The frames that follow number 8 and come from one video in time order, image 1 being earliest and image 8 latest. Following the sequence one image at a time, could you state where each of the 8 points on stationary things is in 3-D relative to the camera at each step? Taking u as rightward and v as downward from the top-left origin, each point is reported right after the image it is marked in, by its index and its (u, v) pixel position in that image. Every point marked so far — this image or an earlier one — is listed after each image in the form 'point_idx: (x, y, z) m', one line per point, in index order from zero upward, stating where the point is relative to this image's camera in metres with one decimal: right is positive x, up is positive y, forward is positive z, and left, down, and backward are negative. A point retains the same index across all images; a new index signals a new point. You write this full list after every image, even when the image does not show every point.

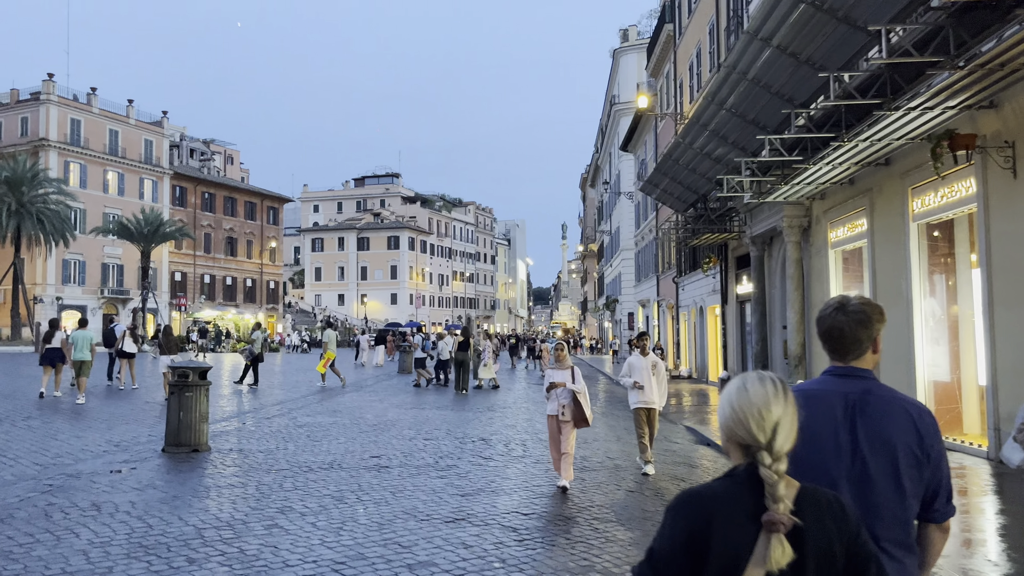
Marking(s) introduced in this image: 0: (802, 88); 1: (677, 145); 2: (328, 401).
0: (+4.8, +3.3, +13.3) m
1: (+4.0, +3.4, +19.4) m
2: (-3.8, -2.4, +16.9) m
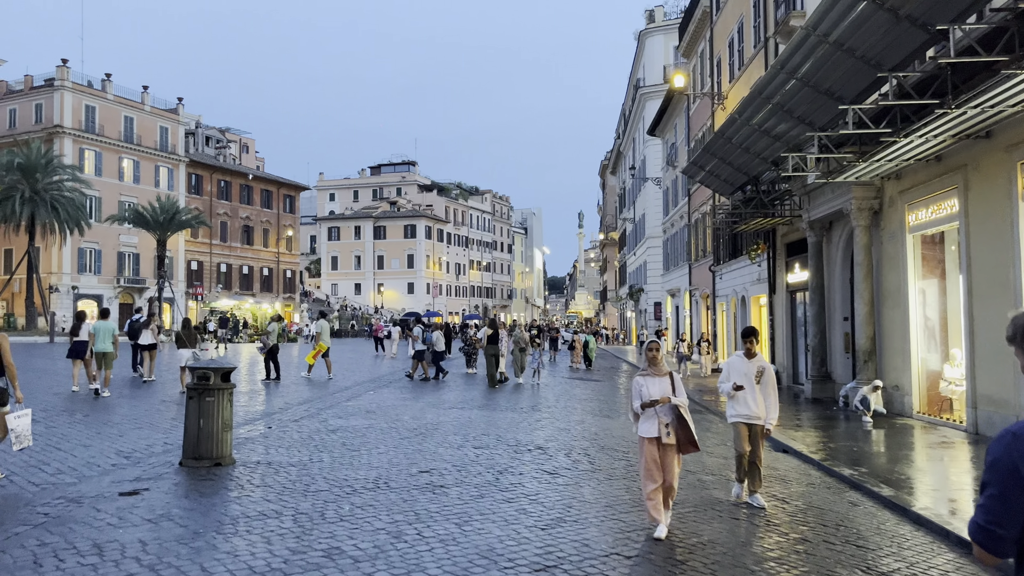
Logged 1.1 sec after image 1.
0: (+5.6, +3.5, +11.7) m
1: (+4.9, +3.7, +17.9) m
2: (-2.9, -2.1, +15.6) m
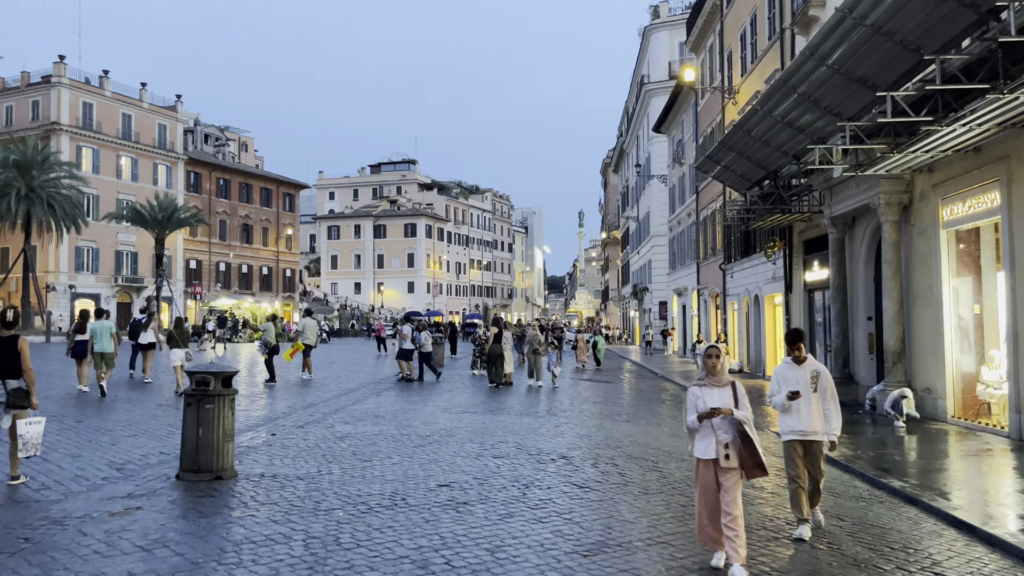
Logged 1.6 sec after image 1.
0: (+5.8, +3.5, +11.0) m
1: (+5.1, +3.7, +17.1) m
2: (-2.7, -2.1, +14.9) m
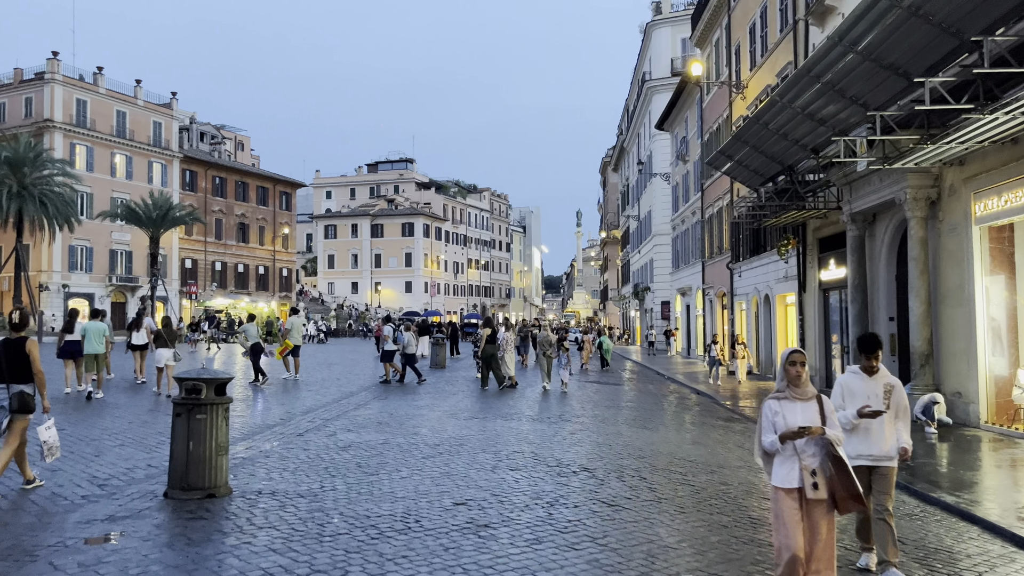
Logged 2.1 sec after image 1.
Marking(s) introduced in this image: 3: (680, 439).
0: (+6.0, +3.5, +10.3) m
1: (+5.3, +3.7, +16.4) m
2: (-2.5, -2.1, +14.2) m
3: (+2.6, -2.3, +12.5) m
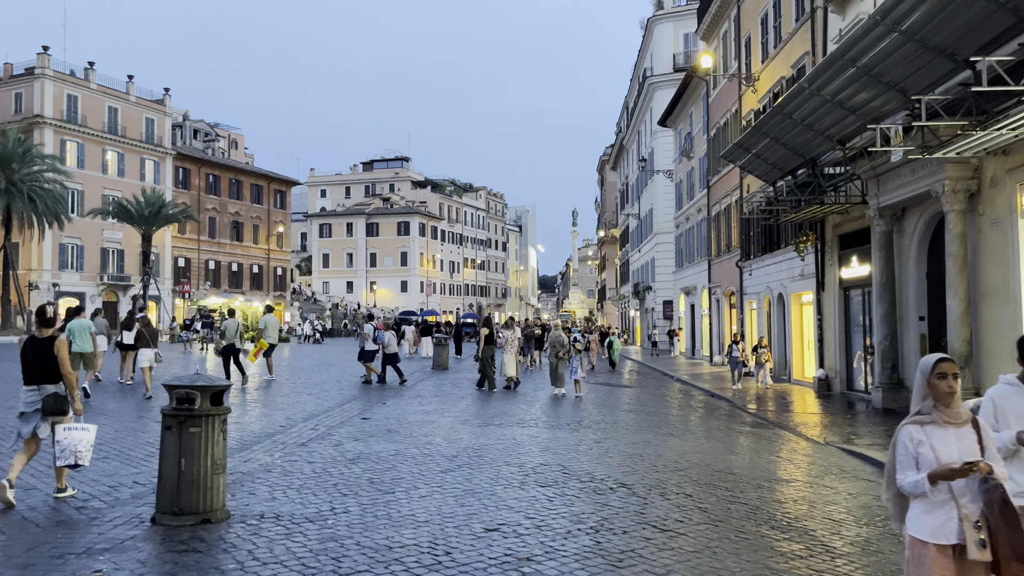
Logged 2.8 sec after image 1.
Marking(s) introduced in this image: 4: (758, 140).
0: (+6.3, +3.5, +9.5) m
1: (+5.5, +3.8, +15.6) m
2: (-2.3, -2.0, +13.3) m
3: (+2.9, -2.3, +11.6) m
4: (+5.9, +3.5, +19.2) m
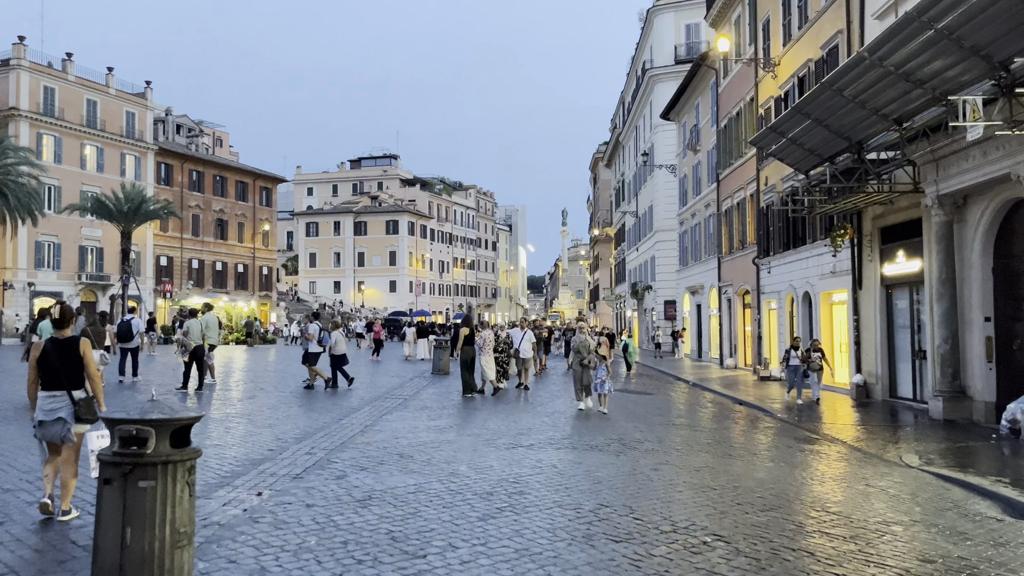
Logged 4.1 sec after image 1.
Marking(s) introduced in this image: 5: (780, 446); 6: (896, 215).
0: (+6.8, +3.6, +7.7) m
1: (+5.9, +3.8, +13.8) m
2: (-1.9, -2.0, +11.4) m
3: (+3.3, -2.2, +9.8) m
4: (+6.2, +3.6, +17.4) m
5: (+4.4, -2.6, +13.3) m
6: (+8.5, +1.6, +17.9) m
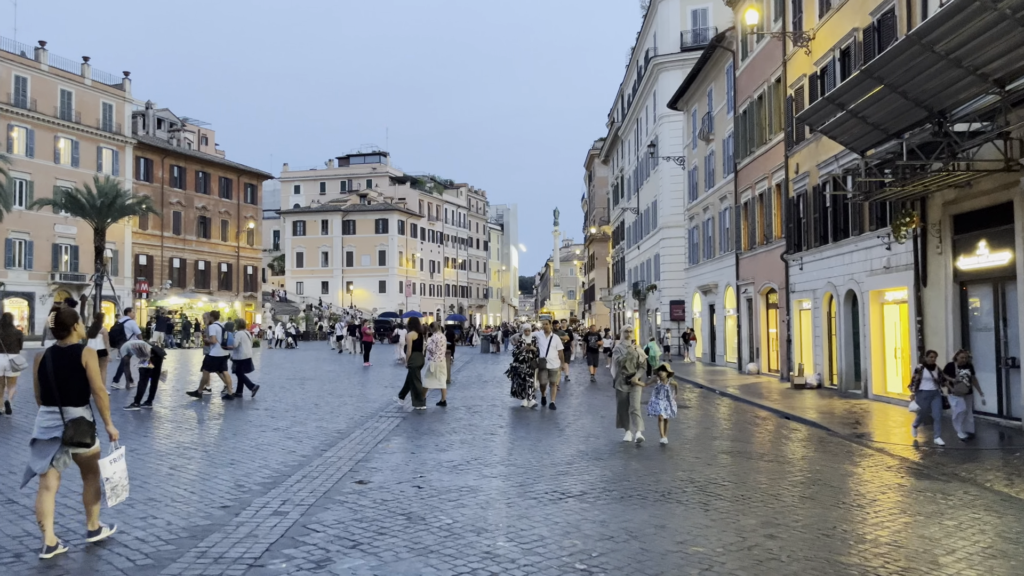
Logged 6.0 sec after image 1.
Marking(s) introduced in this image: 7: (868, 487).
0: (+7.2, +3.7, +5.2) m
1: (+6.3, +3.9, +11.2) m
2: (-1.5, -1.9, +8.7) m
3: (+3.7, -2.2, +7.2) m
4: (+6.5, +3.6, +14.9) m
5: (+4.8, -2.5, +10.7) m
6: (+8.8, +1.7, +15.3) m
7: (+4.1, -2.4, +9.4) m
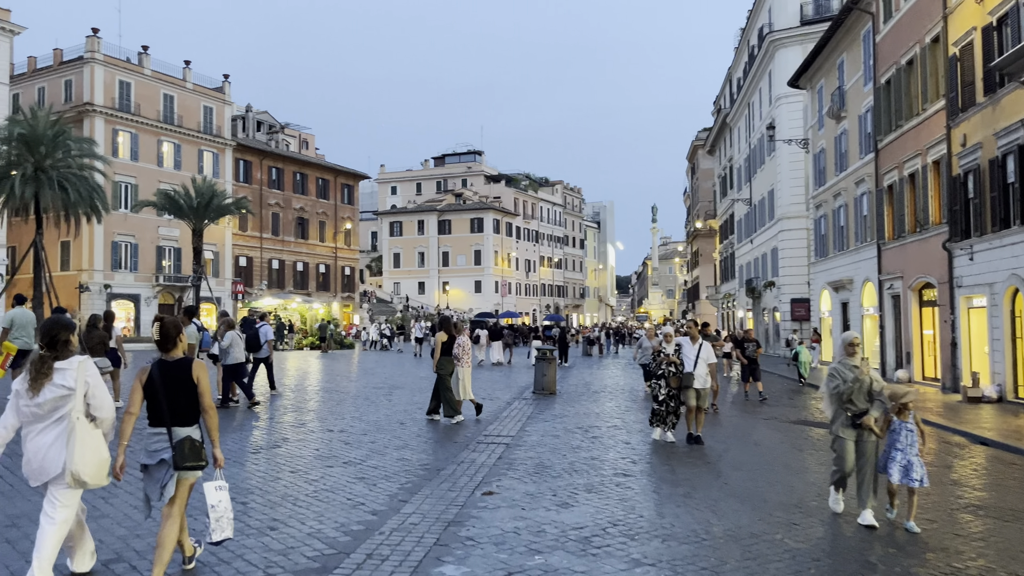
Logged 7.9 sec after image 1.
0: (+7.9, +3.8, +1.5) m
1: (+7.6, +4.0, +7.7) m
2: (-0.3, -1.8, +6.0) m
3: (+4.7, -2.1, +4.0) m
4: (+8.3, +3.8, +11.3) m
5: (+6.2, -2.4, +7.3) m
6: (+10.7, +1.8, +11.4) m
7: (+5.3, -2.3, +6.1) m
